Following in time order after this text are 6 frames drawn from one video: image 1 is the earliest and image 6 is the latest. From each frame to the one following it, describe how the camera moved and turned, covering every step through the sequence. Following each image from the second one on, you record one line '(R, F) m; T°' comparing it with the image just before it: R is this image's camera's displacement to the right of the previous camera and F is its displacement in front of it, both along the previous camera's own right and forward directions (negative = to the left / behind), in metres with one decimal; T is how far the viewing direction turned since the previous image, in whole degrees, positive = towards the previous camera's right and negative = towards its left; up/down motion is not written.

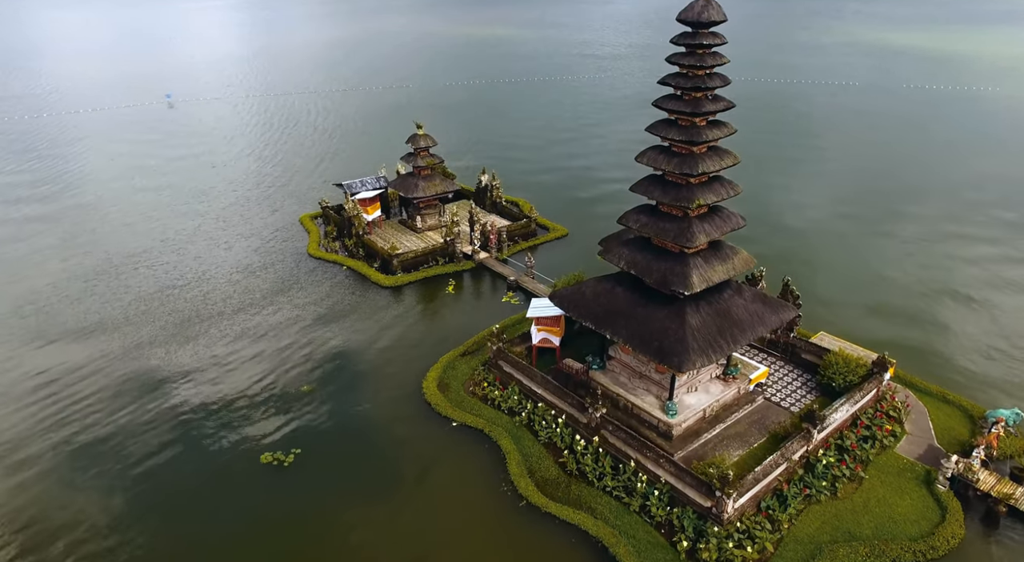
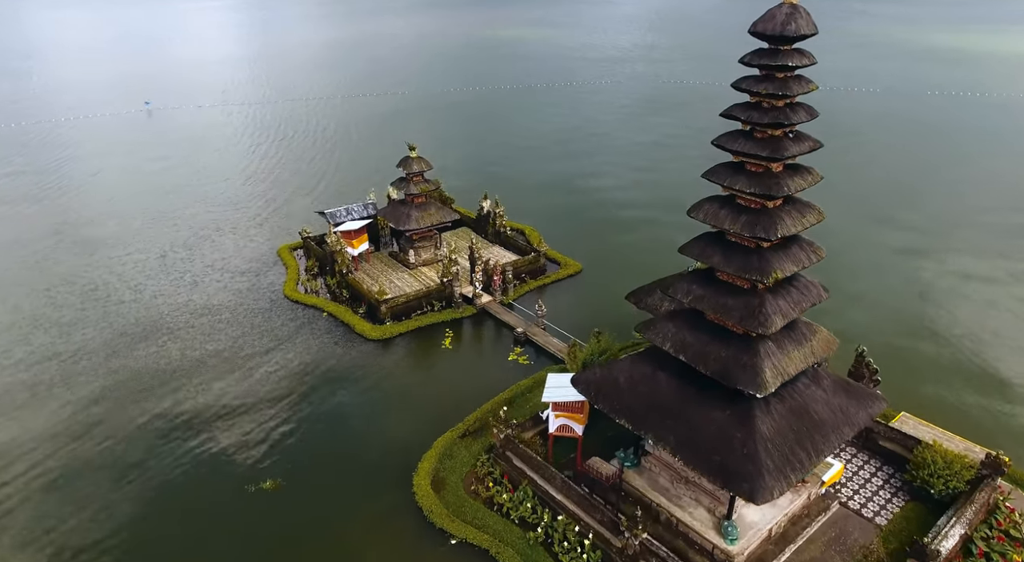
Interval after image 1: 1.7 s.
(-0.4, +5.0) m; 0°
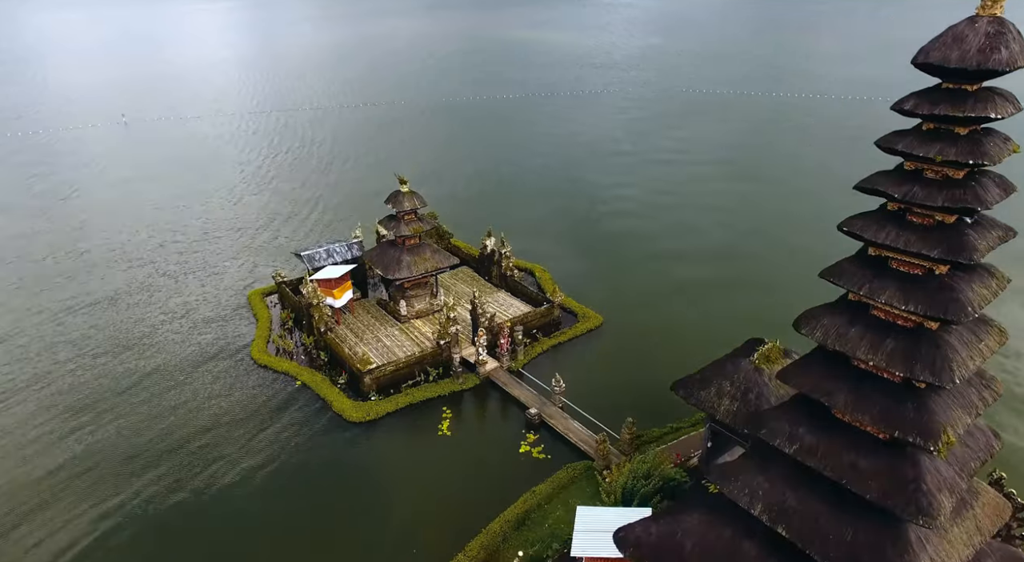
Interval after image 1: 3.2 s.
(-0.4, +5.3) m; 0°
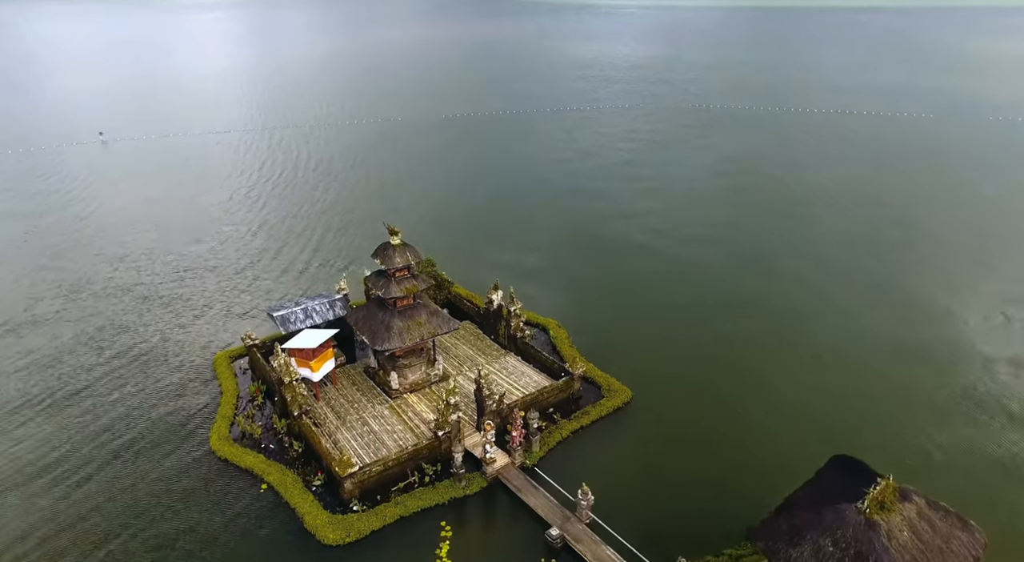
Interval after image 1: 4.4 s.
(-0.5, +4.8) m; 0°
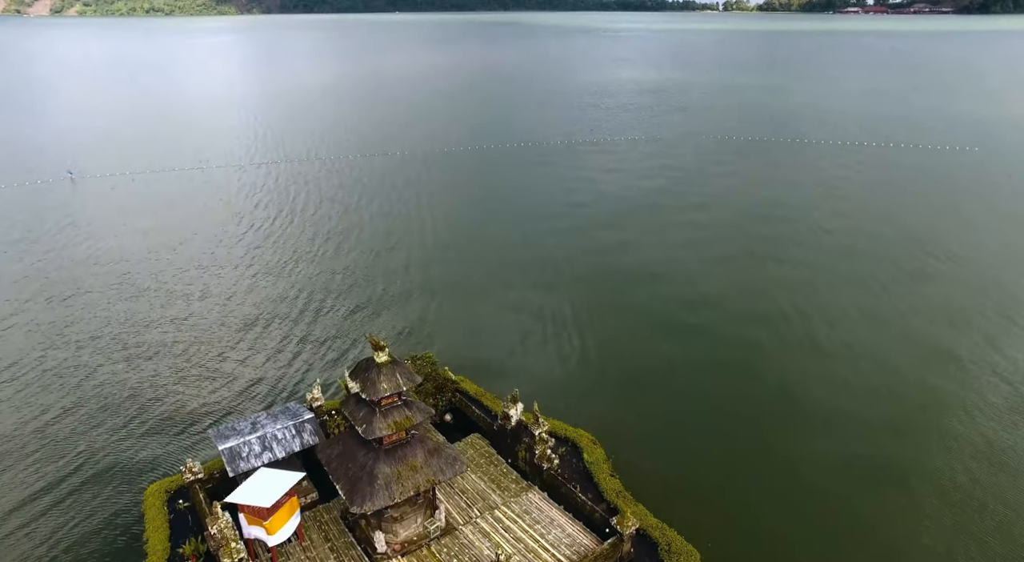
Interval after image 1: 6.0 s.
(-0.8, +6.4) m; 0°
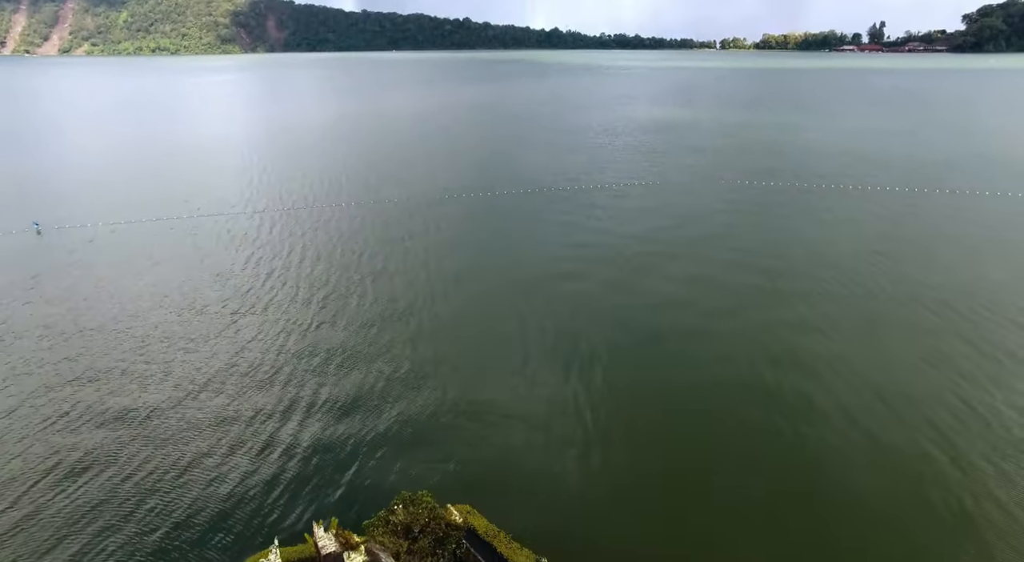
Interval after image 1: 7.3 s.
(-0.7, +5.5) m; 0°
